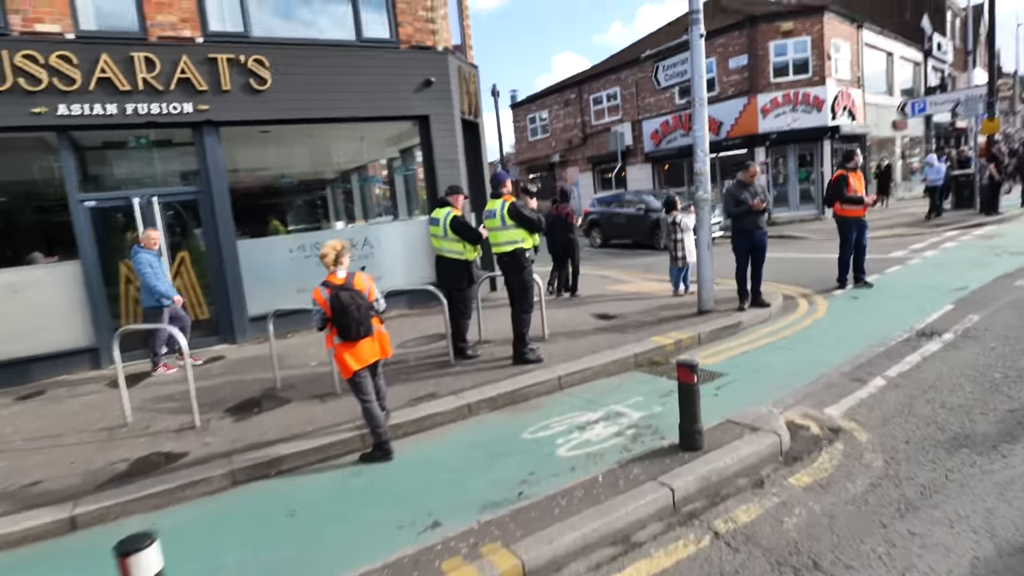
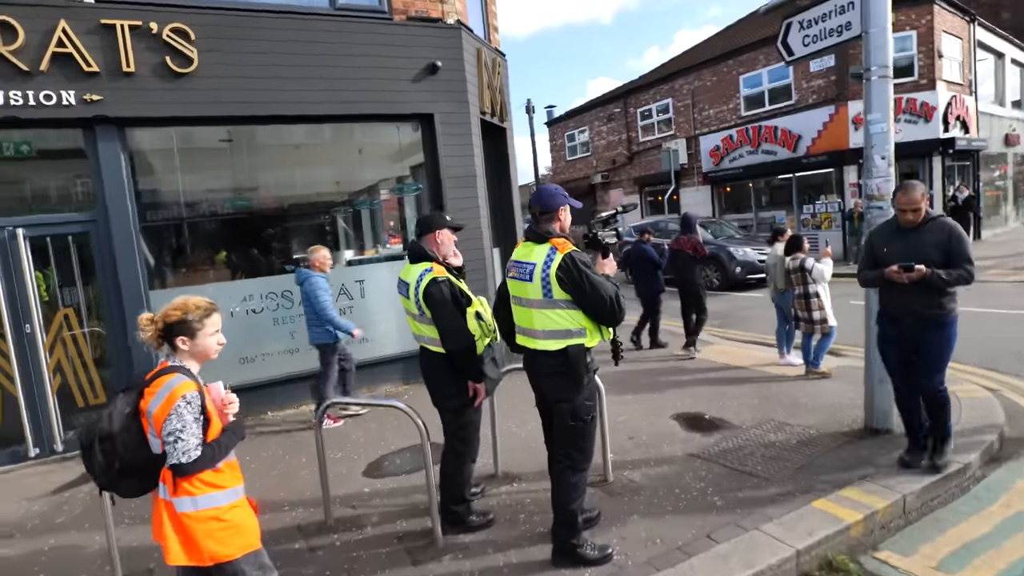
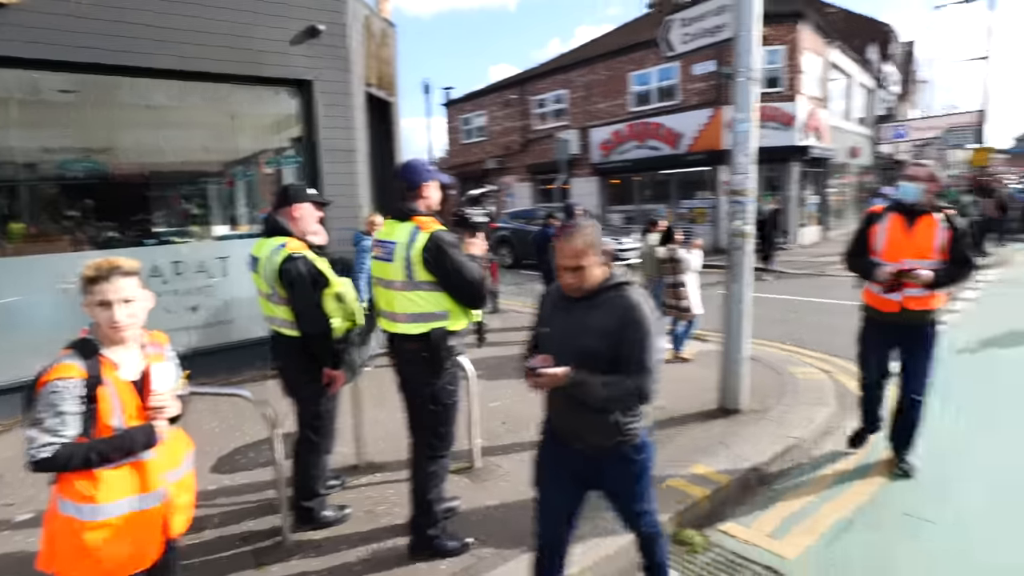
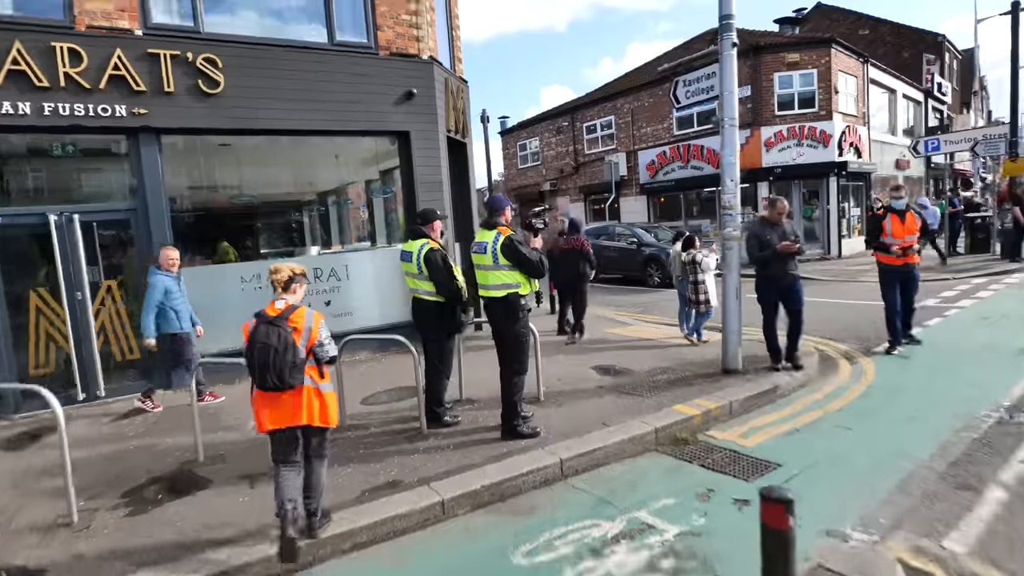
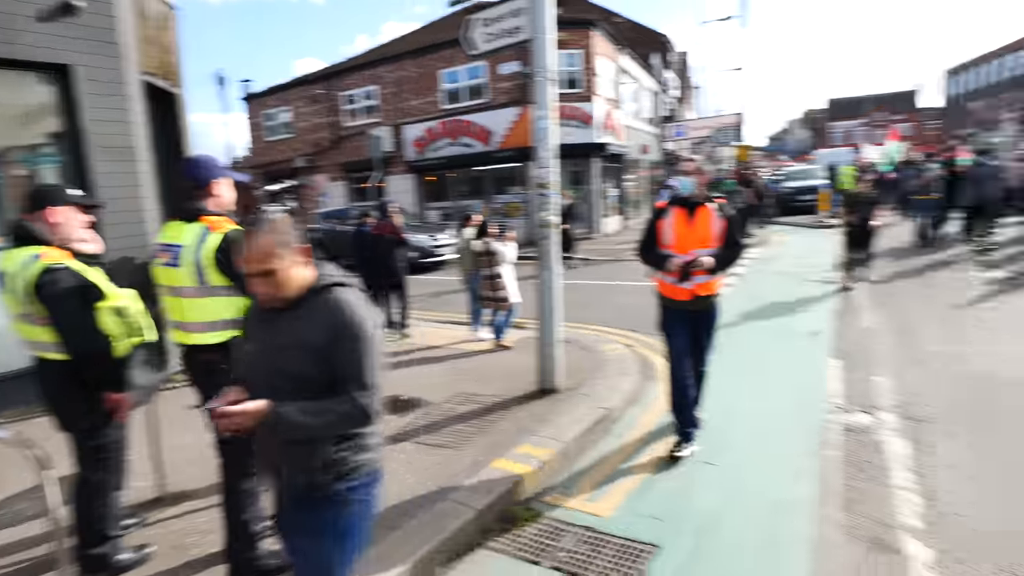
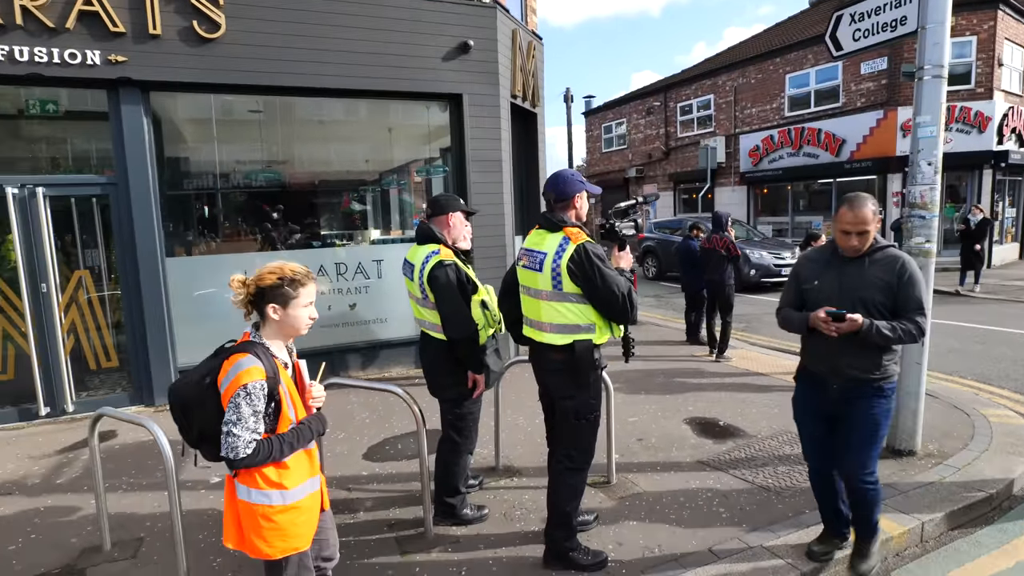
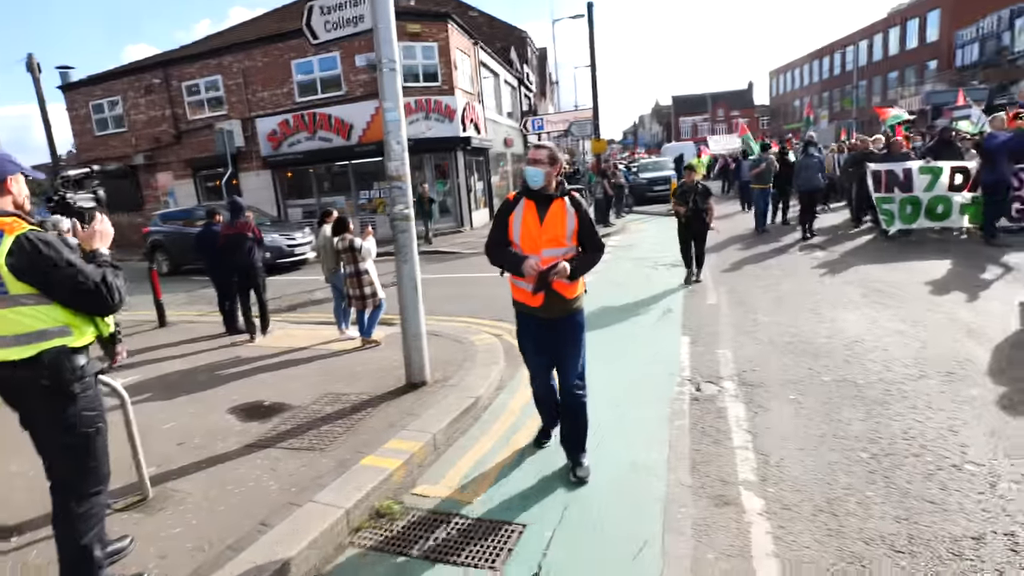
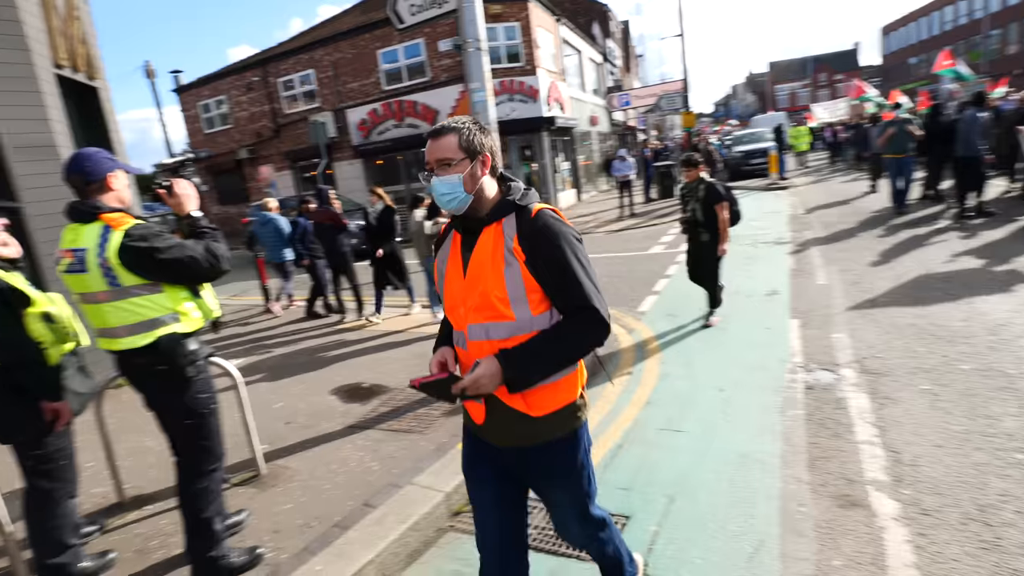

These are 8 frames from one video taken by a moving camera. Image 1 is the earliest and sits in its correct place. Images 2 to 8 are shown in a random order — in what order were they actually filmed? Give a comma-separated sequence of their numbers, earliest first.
4, 2, 6, 3, 5, 7, 8
